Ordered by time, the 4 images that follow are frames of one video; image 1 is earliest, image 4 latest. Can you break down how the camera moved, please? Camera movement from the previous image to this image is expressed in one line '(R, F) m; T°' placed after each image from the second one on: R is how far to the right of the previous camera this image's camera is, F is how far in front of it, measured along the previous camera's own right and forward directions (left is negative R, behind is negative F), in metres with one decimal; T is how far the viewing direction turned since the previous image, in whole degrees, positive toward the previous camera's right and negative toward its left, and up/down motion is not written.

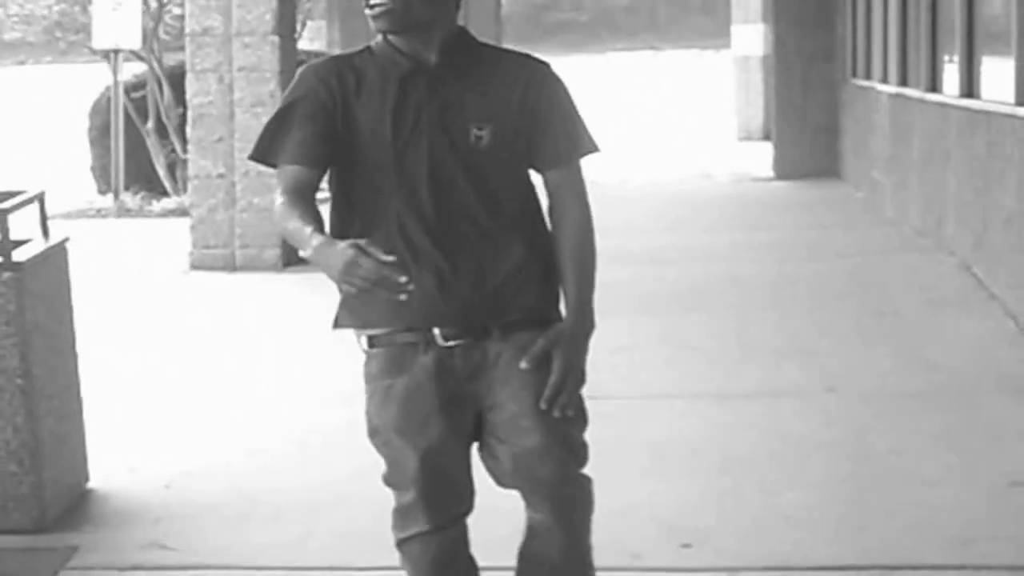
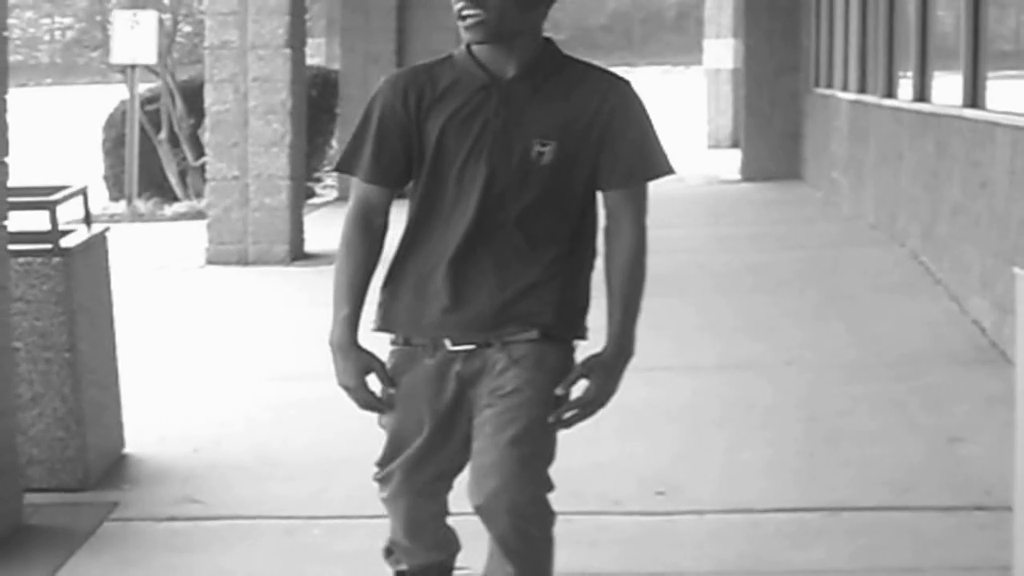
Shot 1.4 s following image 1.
(0.0, -0.6) m; 0°
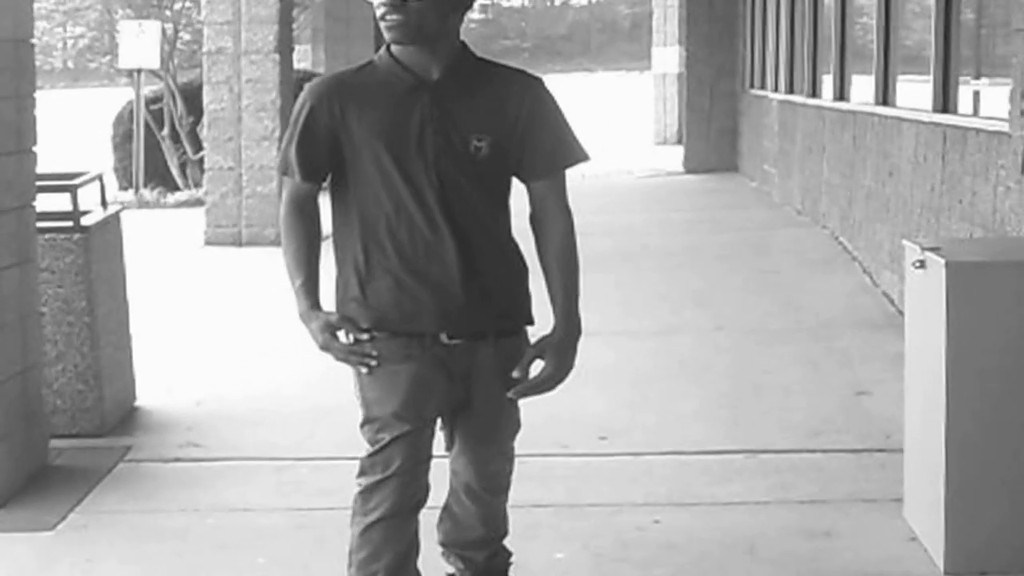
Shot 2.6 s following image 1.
(0.0, -0.8) m; 0°
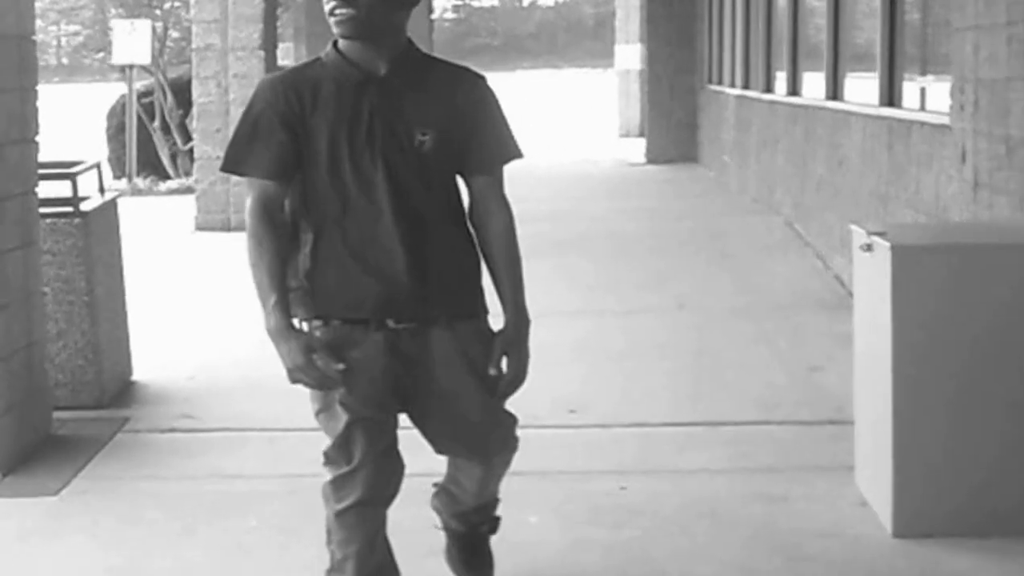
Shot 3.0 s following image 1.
(0.0, -0.4) m; +1°
